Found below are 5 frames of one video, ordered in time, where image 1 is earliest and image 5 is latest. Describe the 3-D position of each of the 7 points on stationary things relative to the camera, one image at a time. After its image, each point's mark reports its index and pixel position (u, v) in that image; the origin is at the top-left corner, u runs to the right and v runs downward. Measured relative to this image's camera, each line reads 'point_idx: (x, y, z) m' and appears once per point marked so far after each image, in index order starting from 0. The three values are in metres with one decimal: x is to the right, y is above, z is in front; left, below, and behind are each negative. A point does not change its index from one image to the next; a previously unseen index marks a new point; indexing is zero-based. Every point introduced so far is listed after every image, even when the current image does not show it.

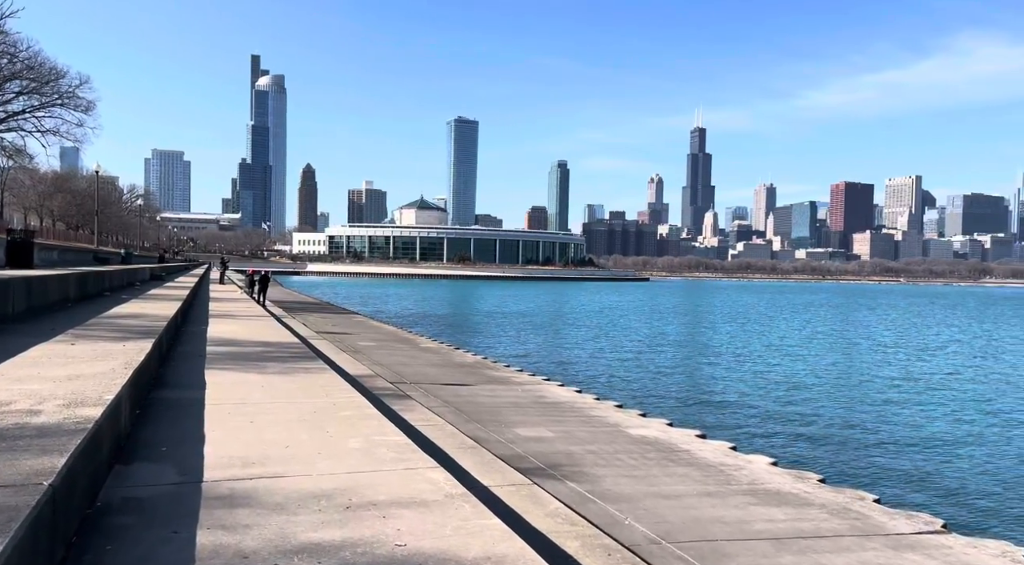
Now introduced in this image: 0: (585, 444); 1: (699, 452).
0: (+1.1, -2.5, +12.7) m
1: (+2.8, -2.6, +12.8) m
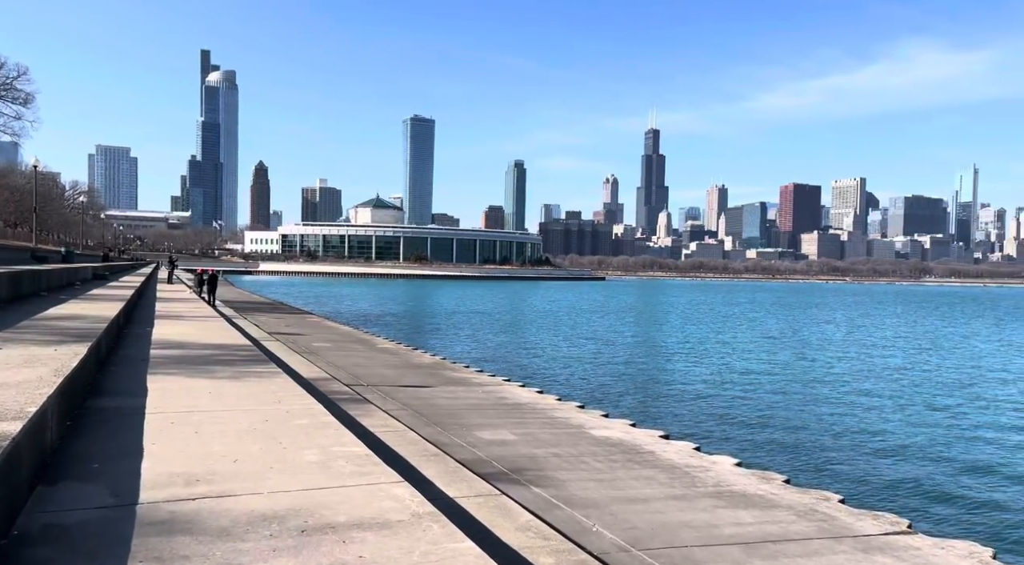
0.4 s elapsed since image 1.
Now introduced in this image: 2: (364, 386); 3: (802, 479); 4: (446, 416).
0: (+0.6, -2.4, +12.4) m
1: (+2.2, -2.5, +12.6) m
2: (-3.2, -2.3, +18.4) m
3: (+6.3, -4.1, +18.8) m
4: (-1.1, -2.4, +14.9) m
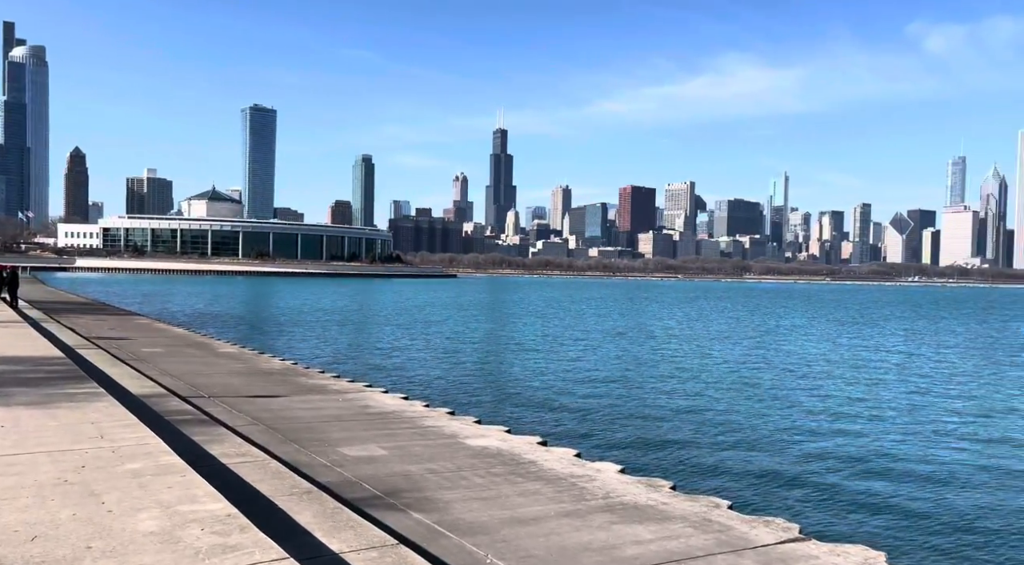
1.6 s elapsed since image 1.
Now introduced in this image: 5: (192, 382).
0: (-1.2, -2.4, +11.3) m
1: (+0.4, -2.5, +11.8) m
2: (-6.0, -2.2, +16.5) m
3: (+3.3, -4.0, +18.6) m
4: (-3.3, -2.4, +13.4) m
5: (-7.1, -2.2, +18.6) m
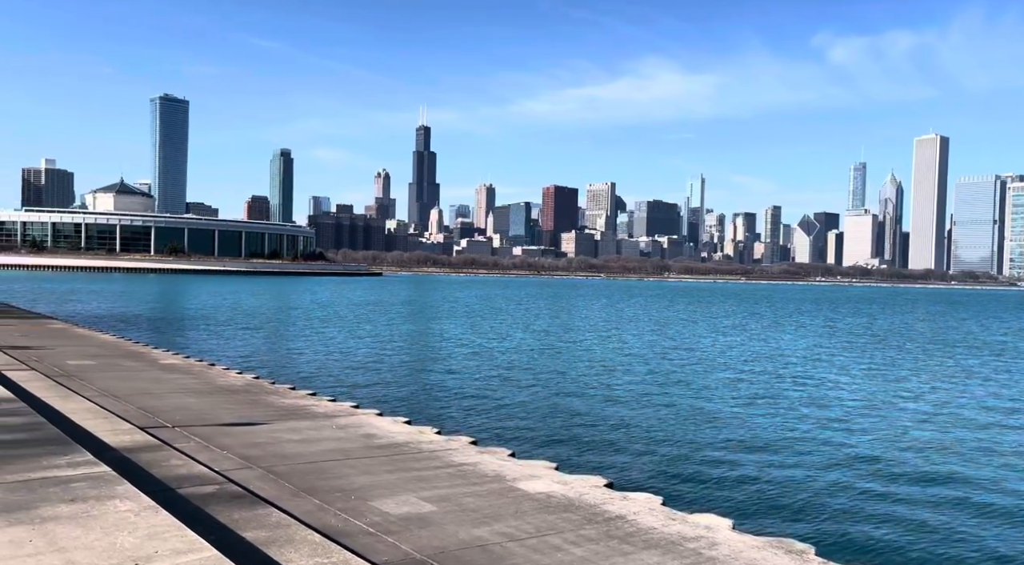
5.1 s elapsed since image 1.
0: (-0.2, -2.5, +8.9) m
1: (+1.4, -2.6, +9.4) m
2: (-5.5, -2.3, +13.6) m
3: (+3.6, -4.2, +16.5) m
4: (-2.5, -2.5, +10.7) m
5: (-6.8, -2.3, +15.6) m
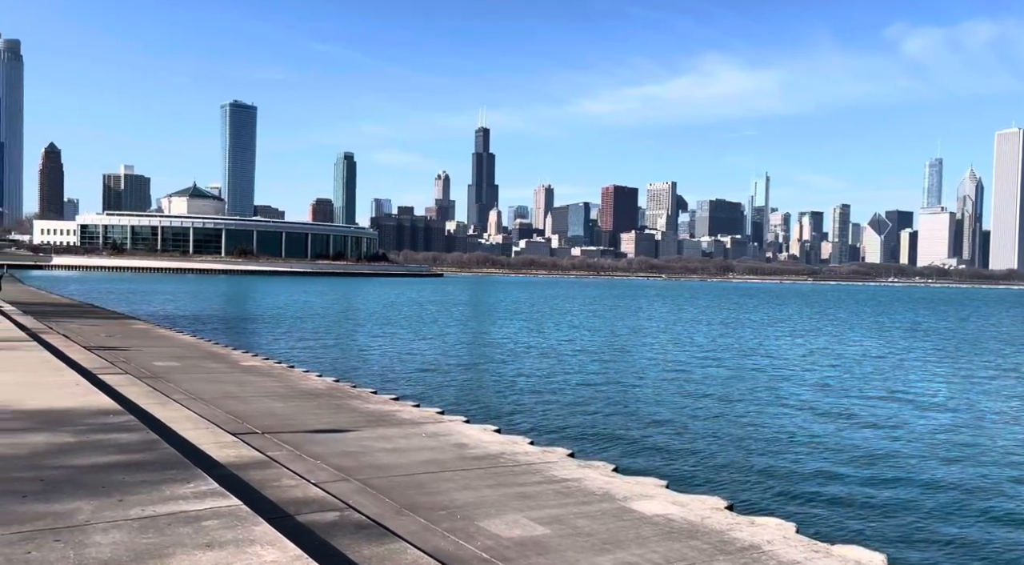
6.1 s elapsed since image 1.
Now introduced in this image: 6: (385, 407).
0: (+1.0, -2.6, +8.2) m
1: (+2.6, -2.7, +8.6) m
2: (-3.9, -2.4, +13.2) m
3: (+5.4, -4.2, +15.5) m
4: (-1.1, -2.5, +10.2) m
5: (-5.0, -2.4, +15.3) m
6: (-2.4, -2.6, +17.3) m
